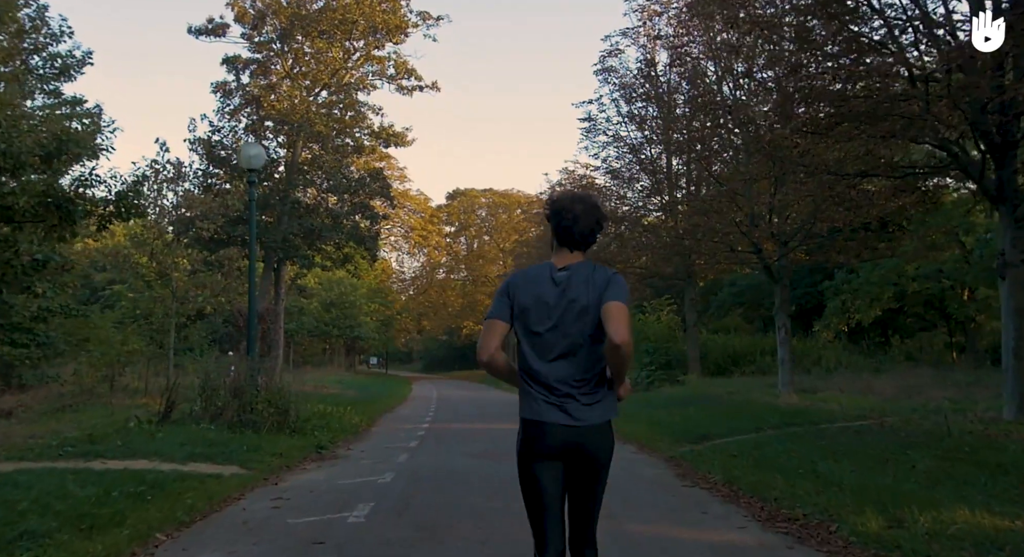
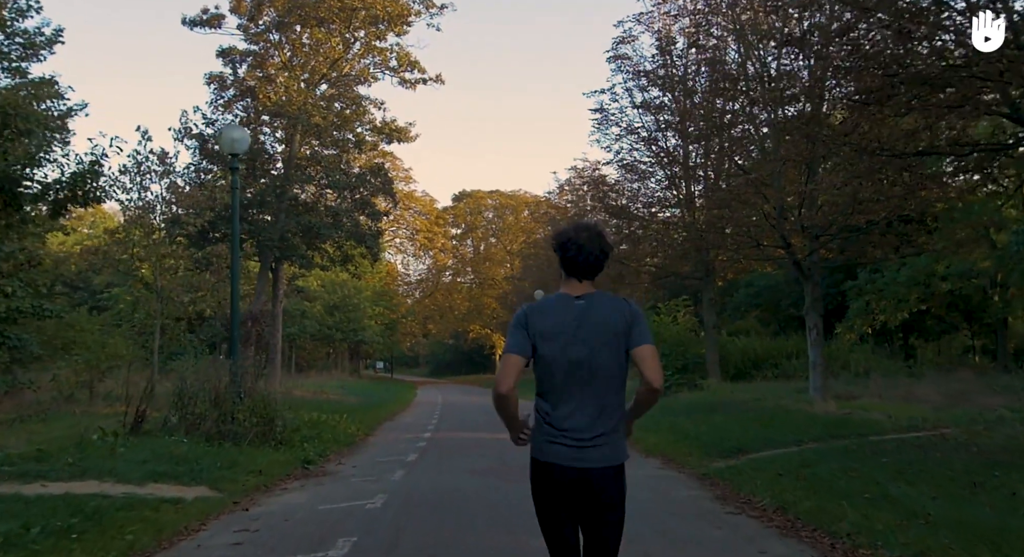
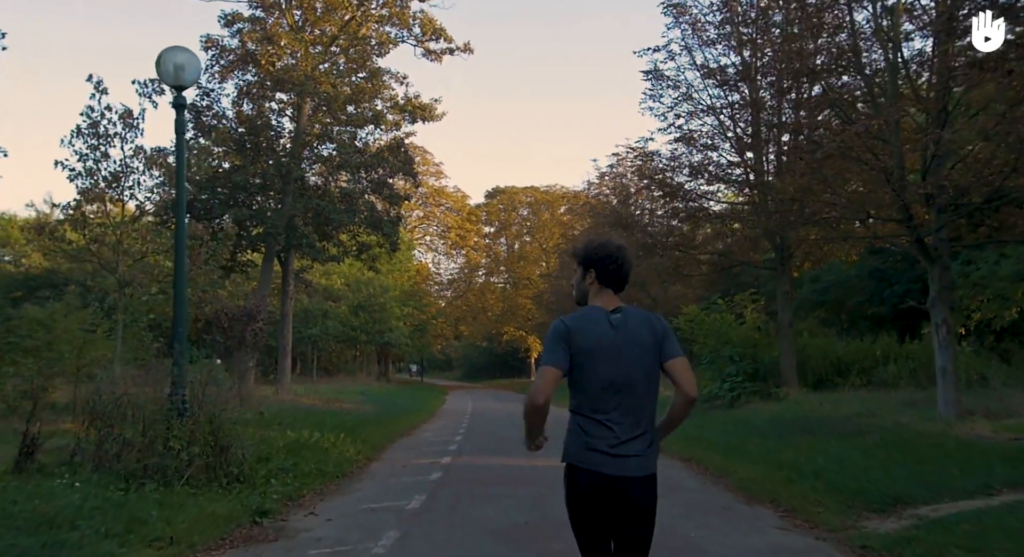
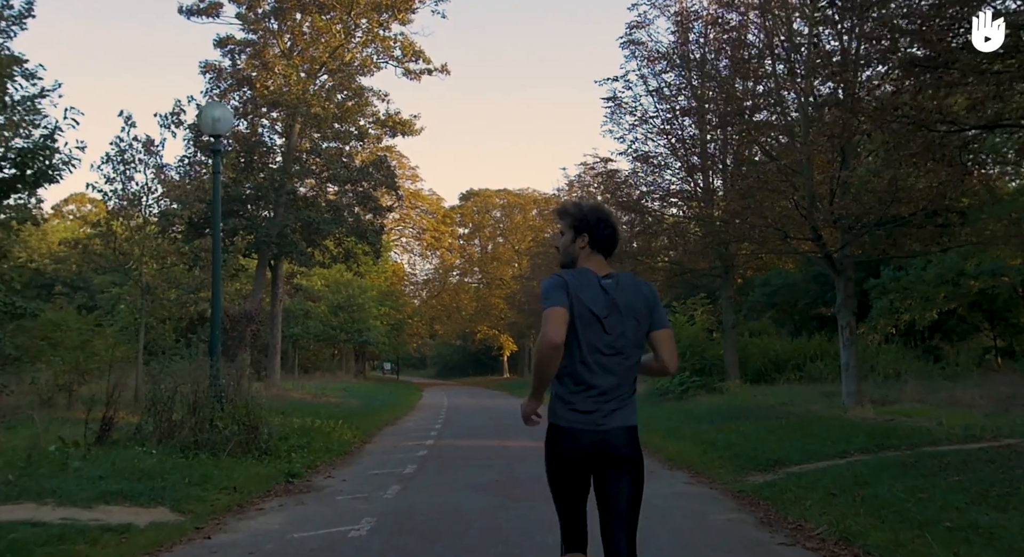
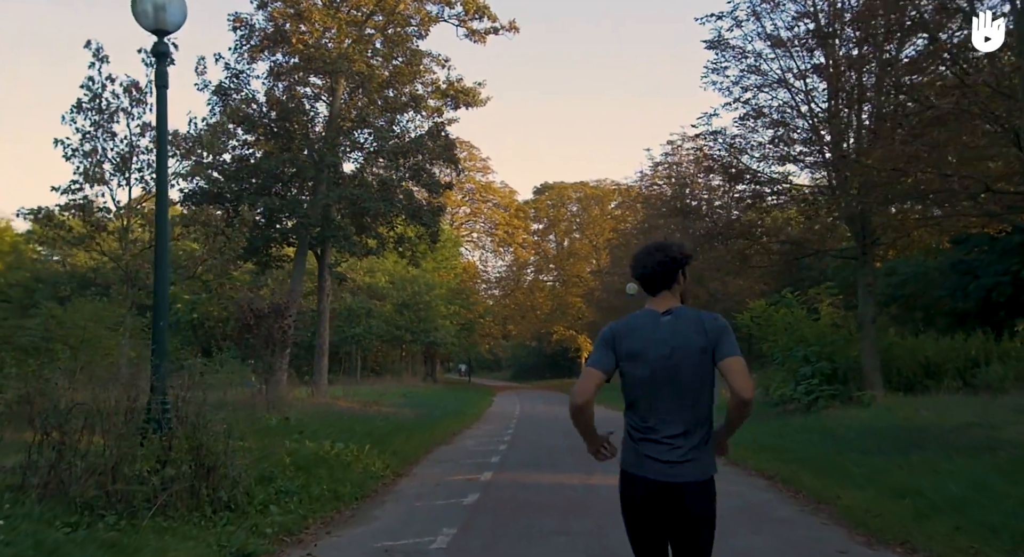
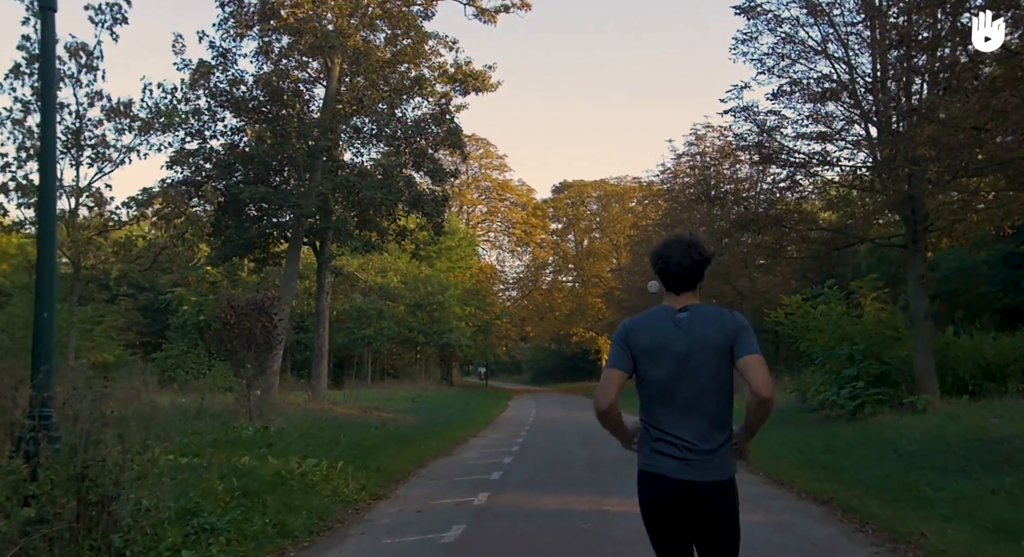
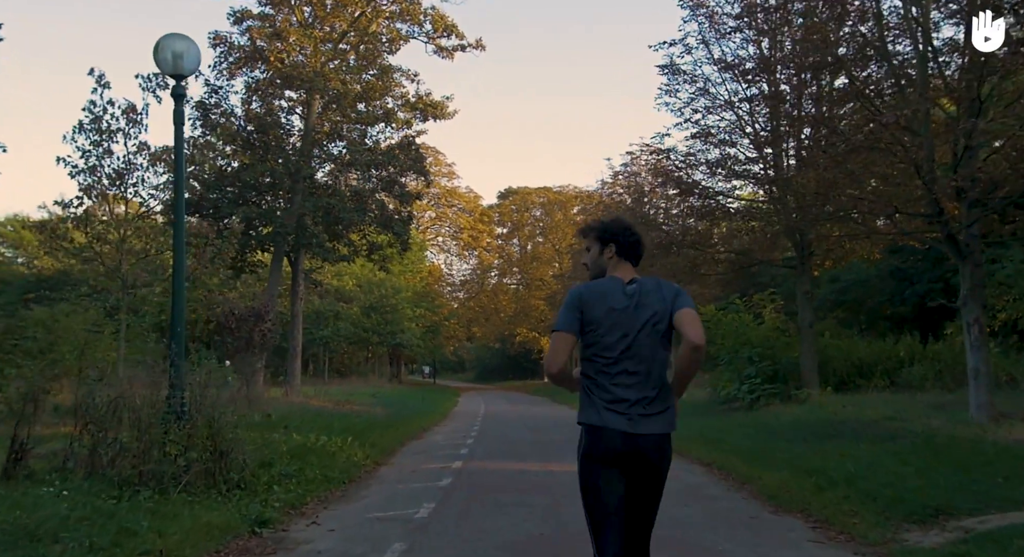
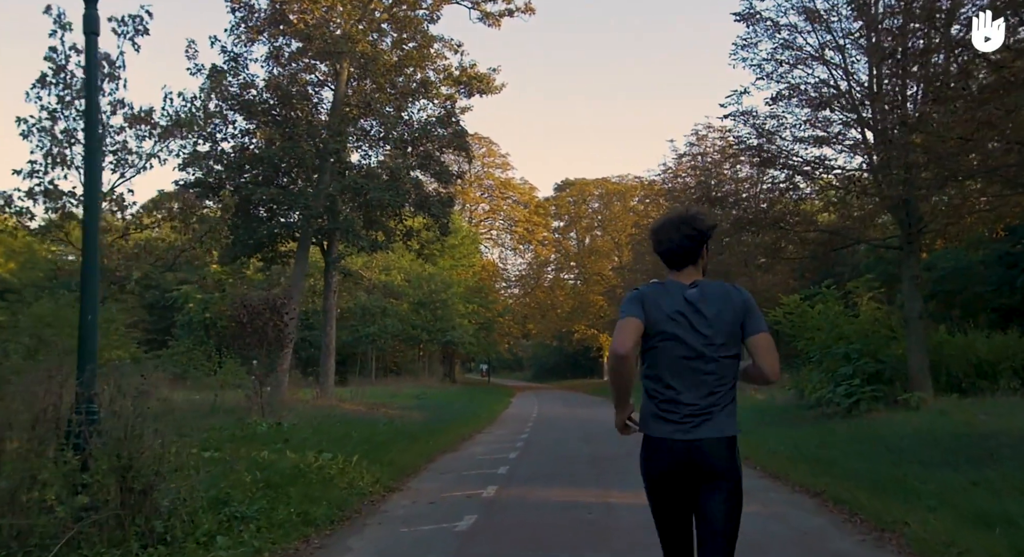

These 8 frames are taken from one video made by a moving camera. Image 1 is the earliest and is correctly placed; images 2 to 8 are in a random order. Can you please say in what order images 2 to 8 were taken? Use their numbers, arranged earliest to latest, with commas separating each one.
2, 4, 3, 7, 5, 8, 6
